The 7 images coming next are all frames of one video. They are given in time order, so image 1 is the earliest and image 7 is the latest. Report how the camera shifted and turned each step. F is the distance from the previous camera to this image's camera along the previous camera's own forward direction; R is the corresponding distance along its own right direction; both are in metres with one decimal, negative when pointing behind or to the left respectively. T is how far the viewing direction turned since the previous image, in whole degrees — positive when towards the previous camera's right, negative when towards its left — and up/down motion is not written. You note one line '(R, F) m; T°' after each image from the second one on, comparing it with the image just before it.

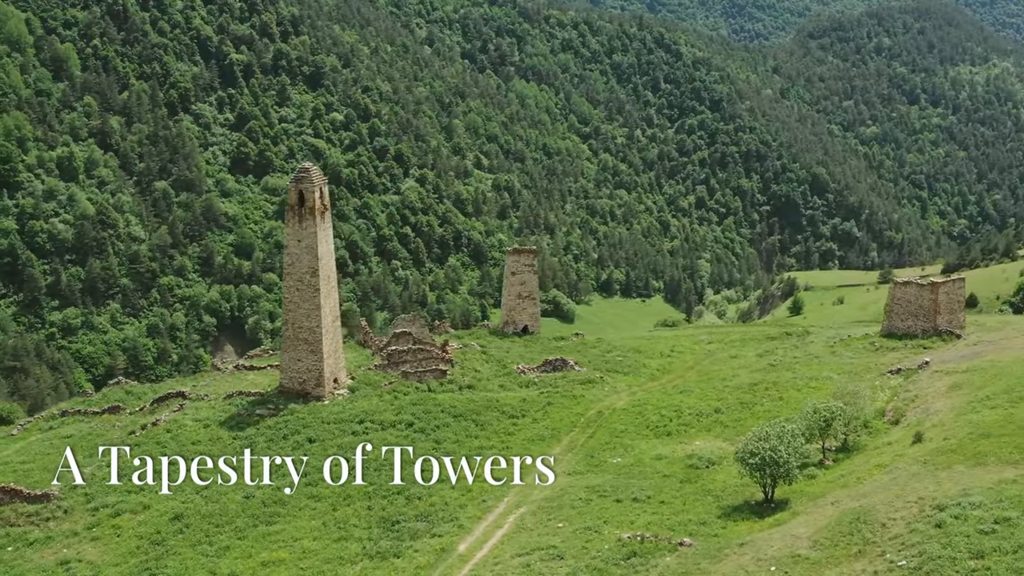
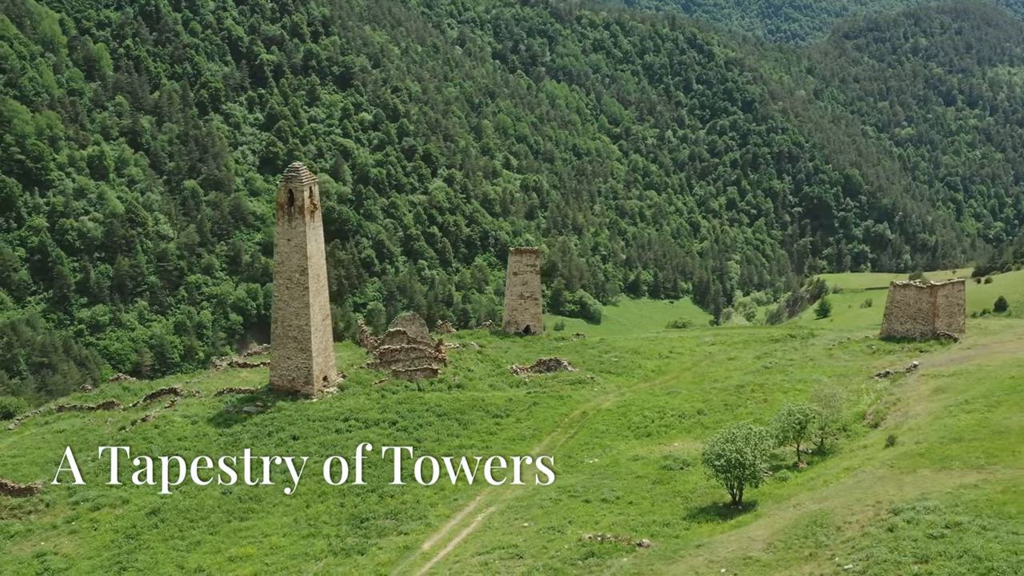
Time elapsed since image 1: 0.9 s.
(+1.9, -0.1) m; -2°
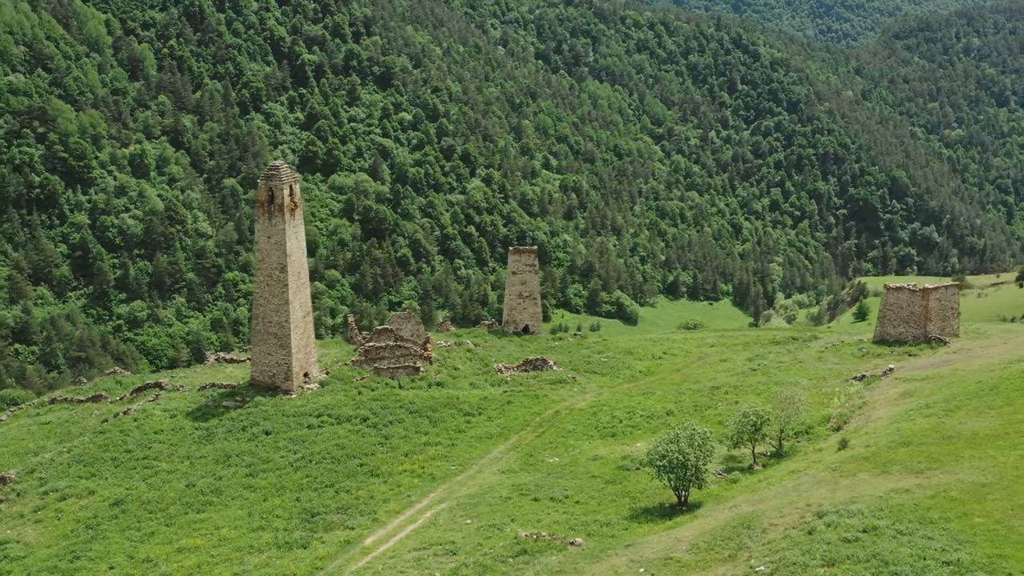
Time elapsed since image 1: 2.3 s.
(+2.9, -0.1) m; -3°
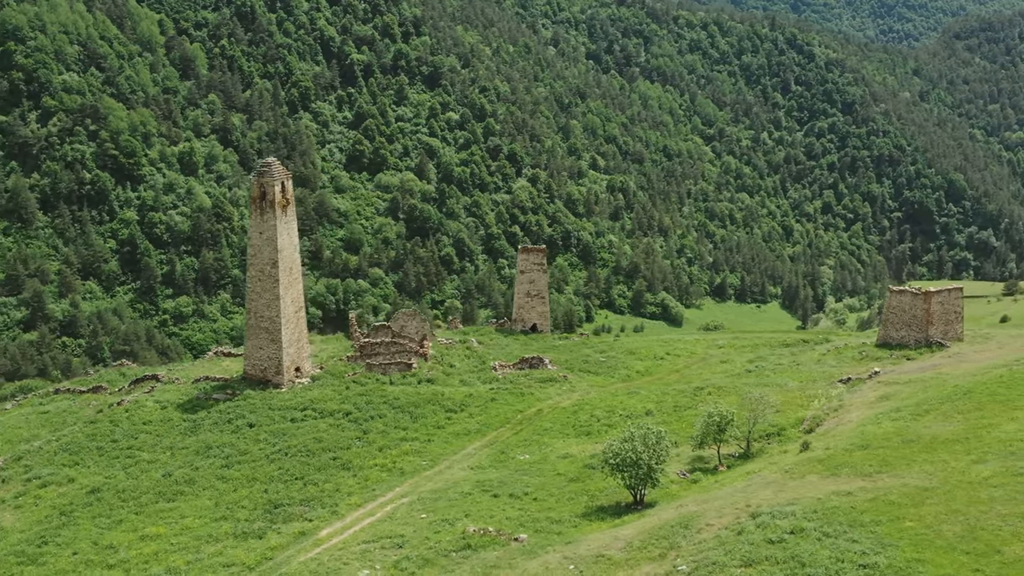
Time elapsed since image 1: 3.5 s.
(+2.8, -0.1) m; -3°
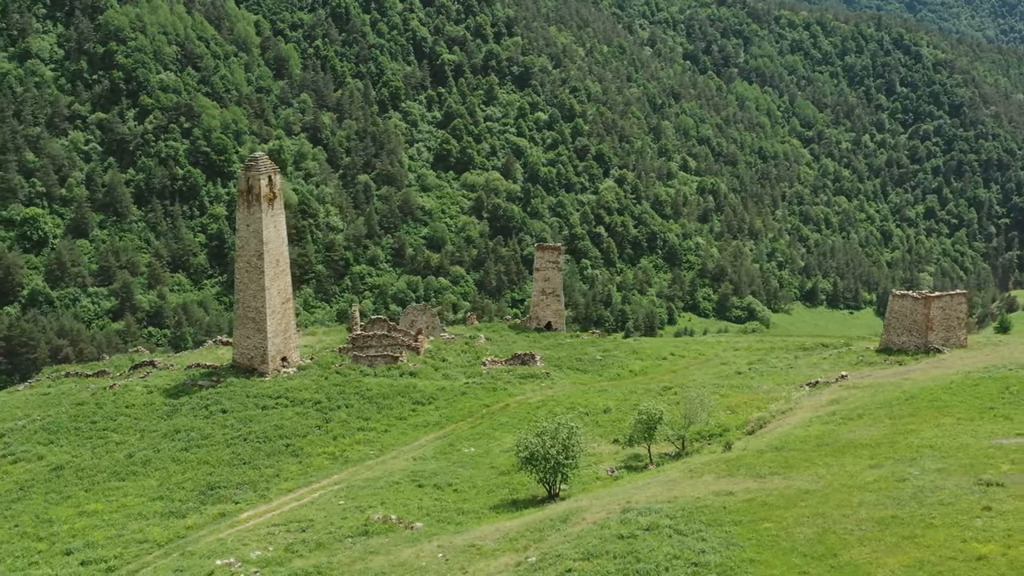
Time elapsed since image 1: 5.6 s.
(+5.4, 0.0) m; -5°
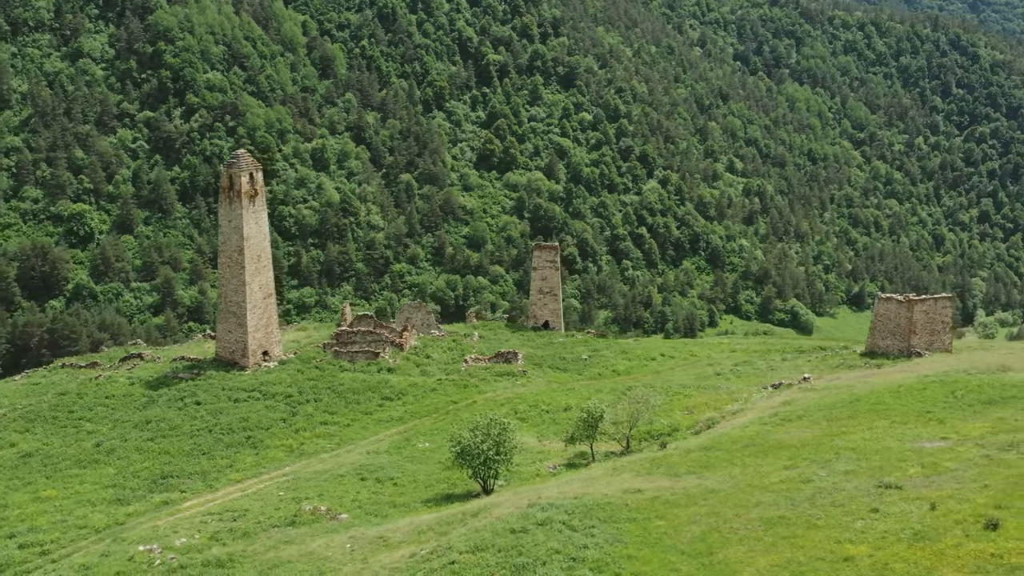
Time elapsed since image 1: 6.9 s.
(+3.5, -0.2) m; -3°
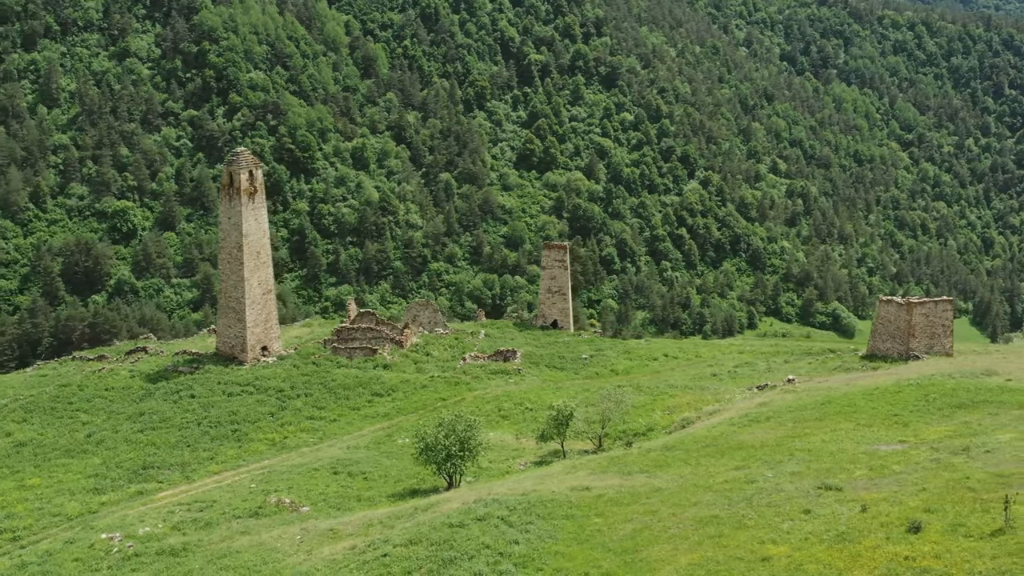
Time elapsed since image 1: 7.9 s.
(+2.4, -0.1) m; -3°
